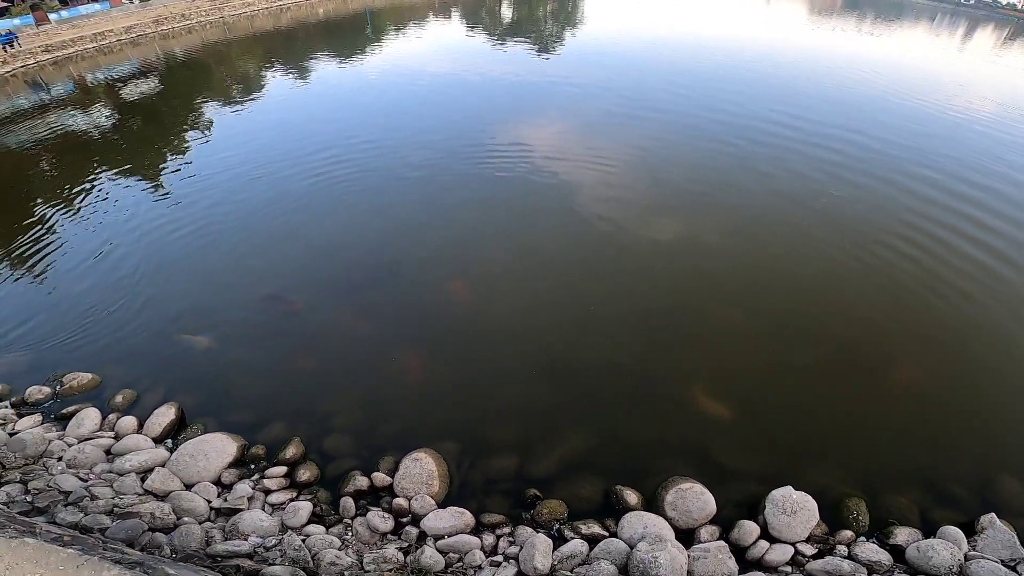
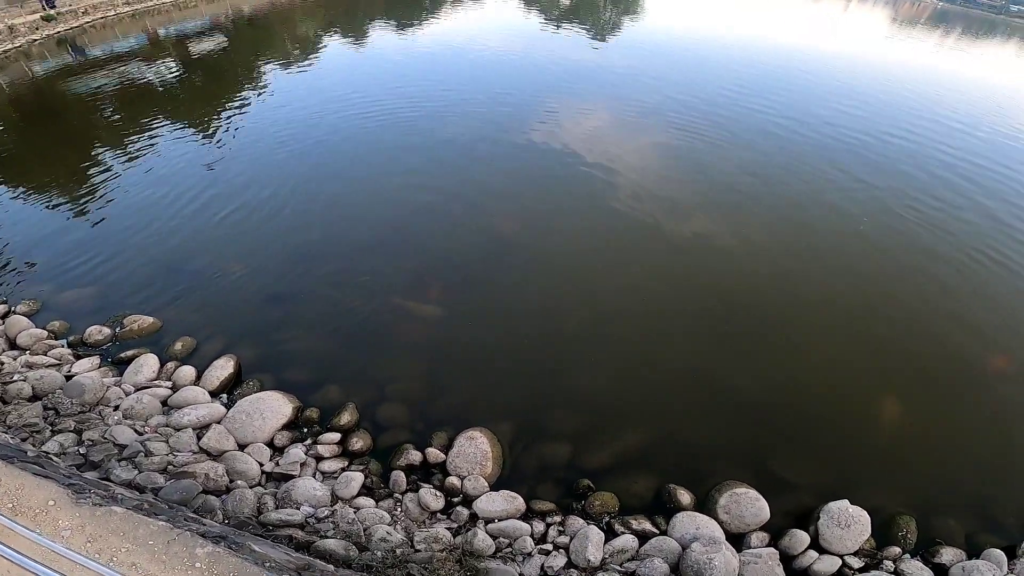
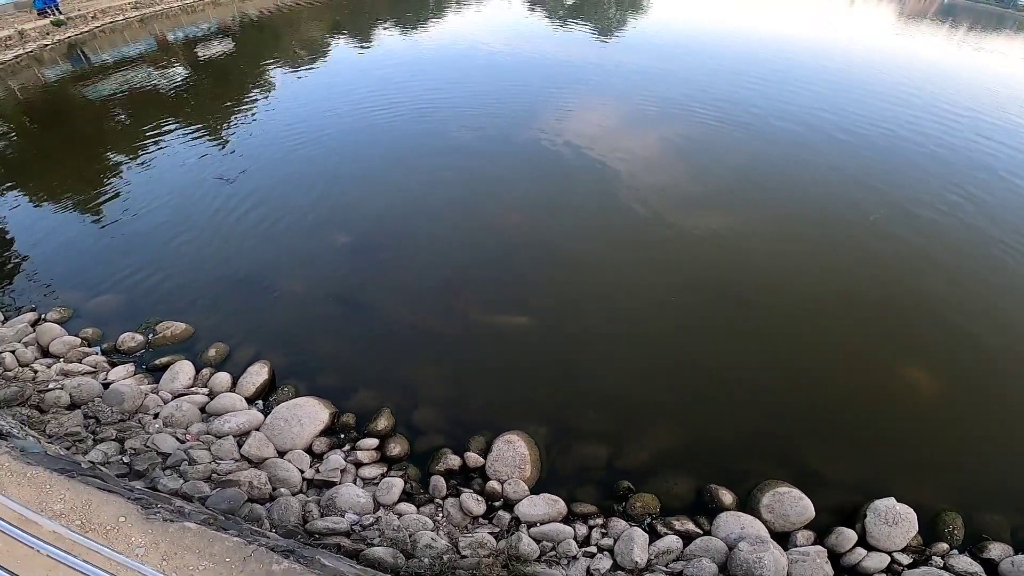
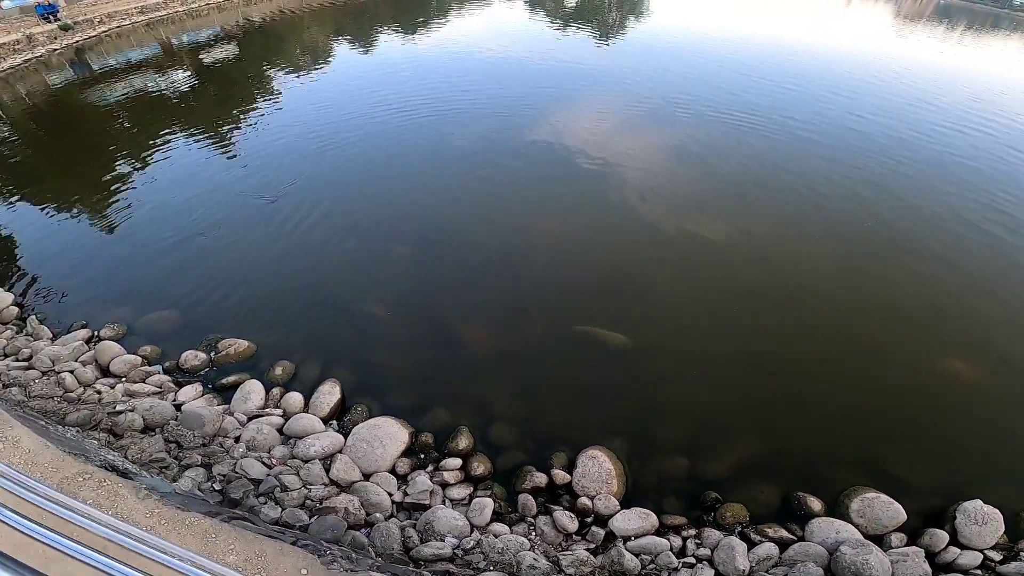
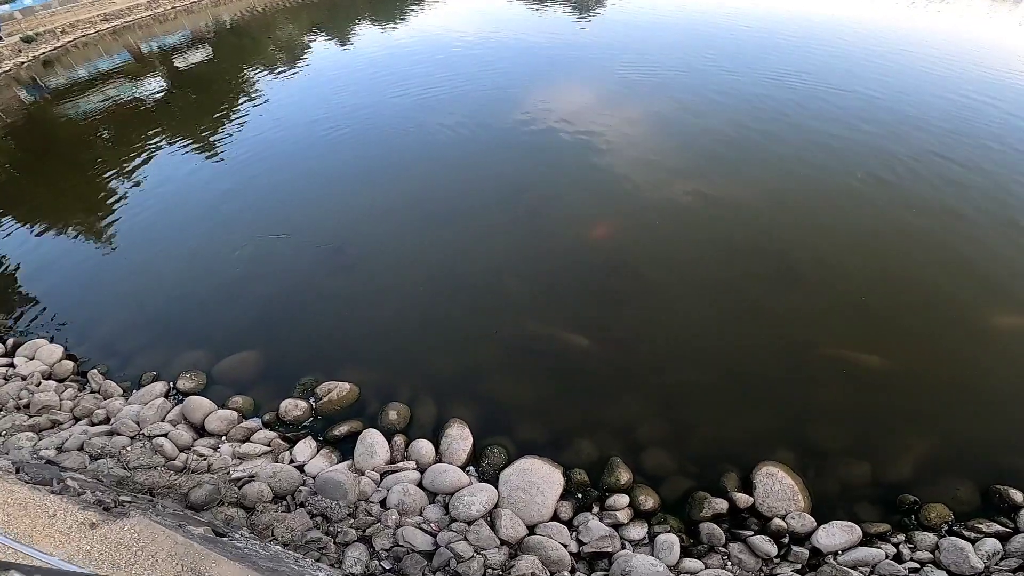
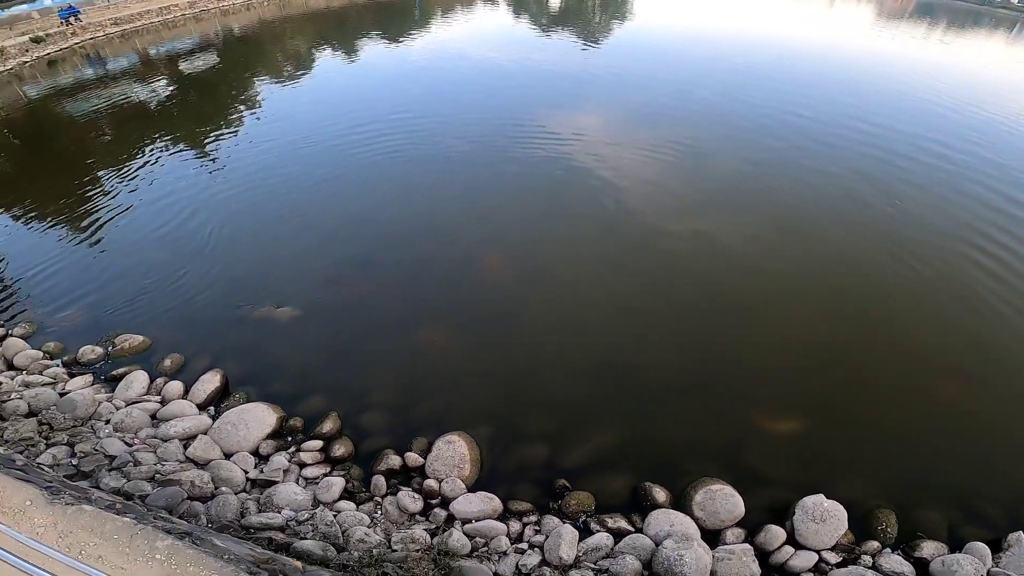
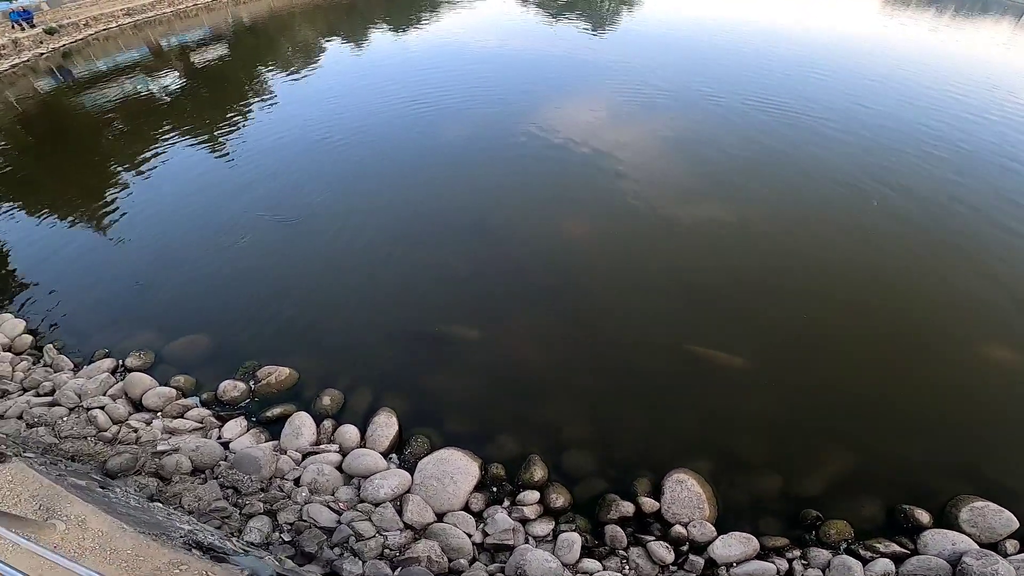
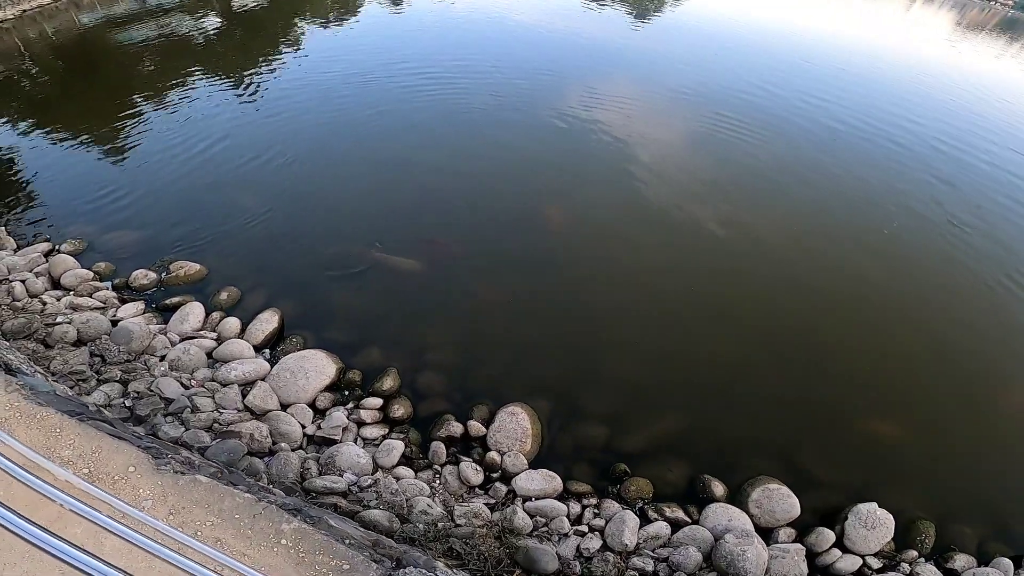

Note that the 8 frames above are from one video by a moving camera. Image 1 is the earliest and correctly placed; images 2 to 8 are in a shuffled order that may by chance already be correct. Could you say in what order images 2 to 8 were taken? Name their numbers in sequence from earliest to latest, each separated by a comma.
6, 8, 2, 3, 4, 7, 5
